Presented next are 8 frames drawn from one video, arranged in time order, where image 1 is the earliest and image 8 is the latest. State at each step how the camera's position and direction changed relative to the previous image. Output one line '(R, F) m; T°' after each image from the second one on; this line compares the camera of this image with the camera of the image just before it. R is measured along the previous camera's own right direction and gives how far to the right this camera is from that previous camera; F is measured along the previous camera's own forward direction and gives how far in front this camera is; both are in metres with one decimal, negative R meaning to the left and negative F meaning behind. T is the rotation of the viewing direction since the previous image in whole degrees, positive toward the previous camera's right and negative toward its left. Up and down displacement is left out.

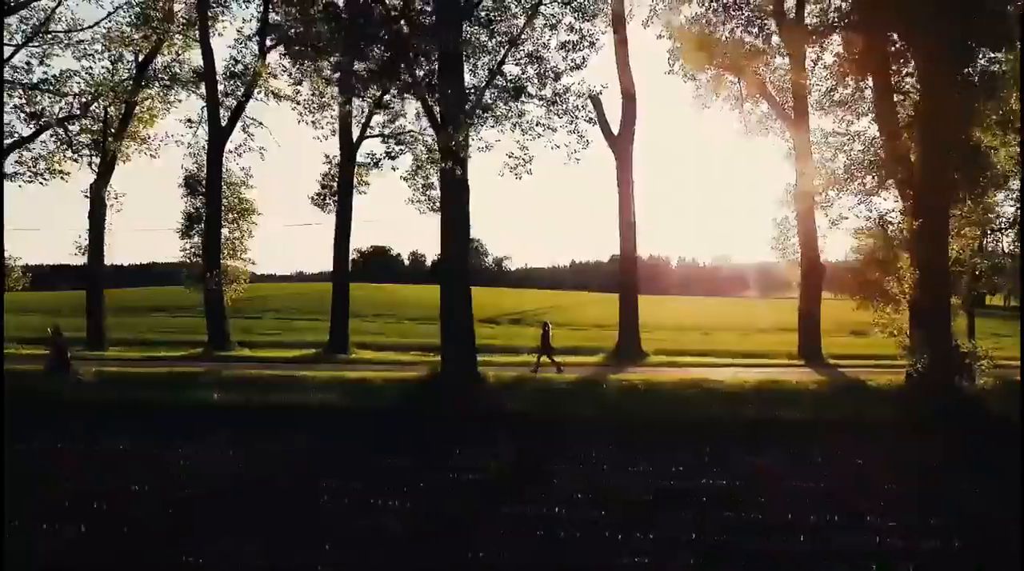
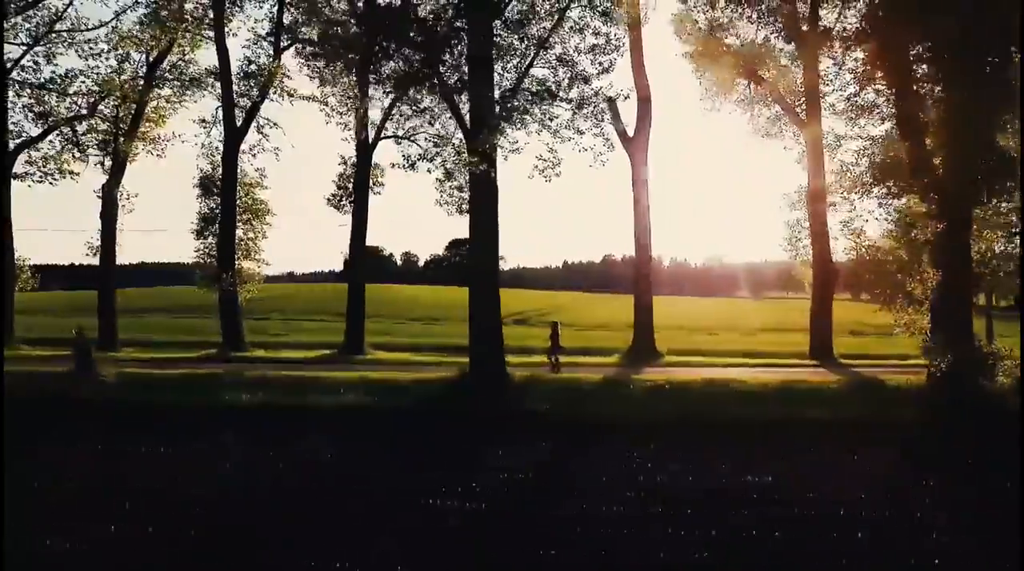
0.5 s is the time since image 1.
(-0.4, 0.0) m; +1°
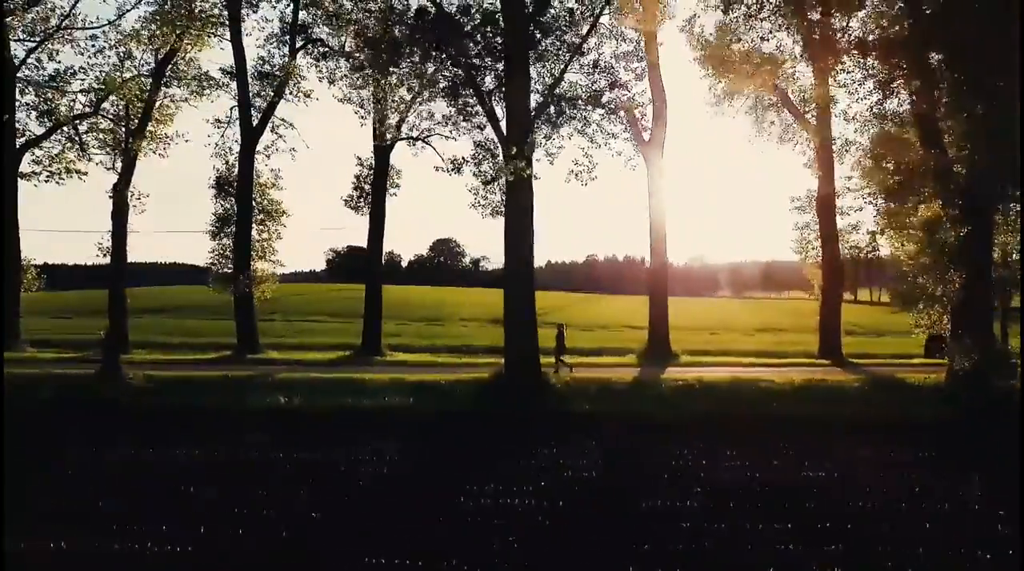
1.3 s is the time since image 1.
(-0.7, -0.1) m; +2°
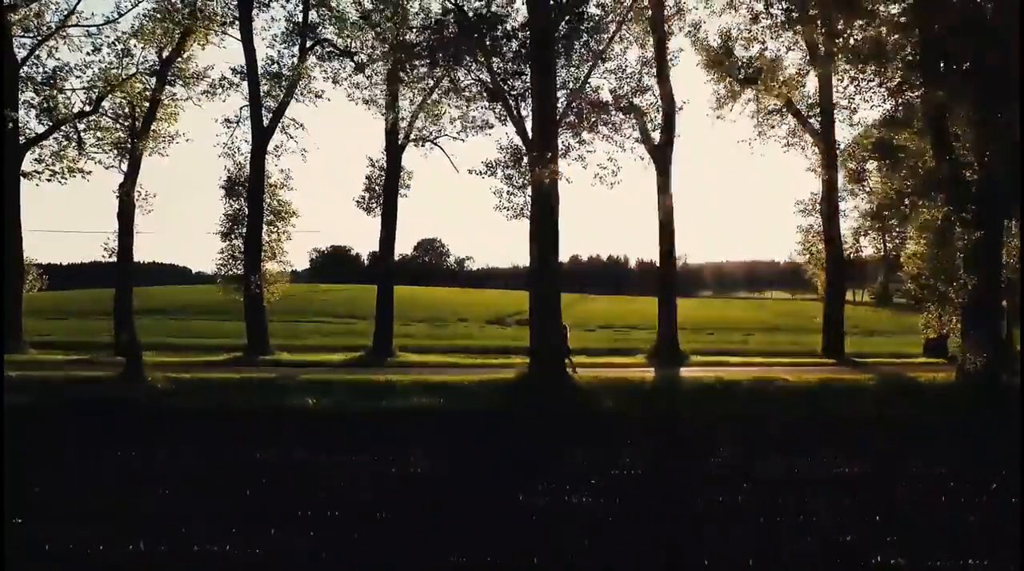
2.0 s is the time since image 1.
(-0.5, -0.1) m; +2°
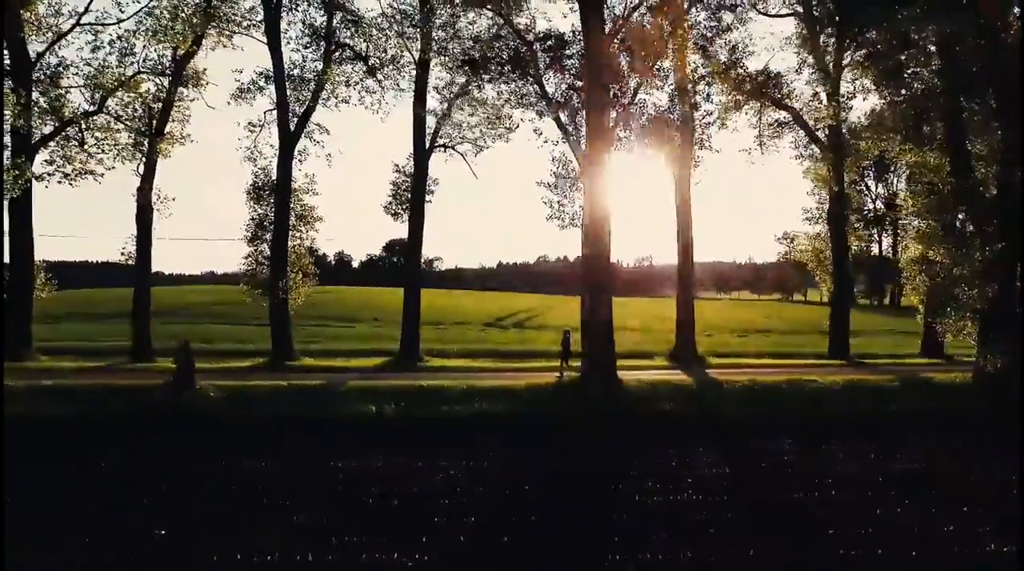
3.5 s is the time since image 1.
(-1.1, -0.1) m; +4°
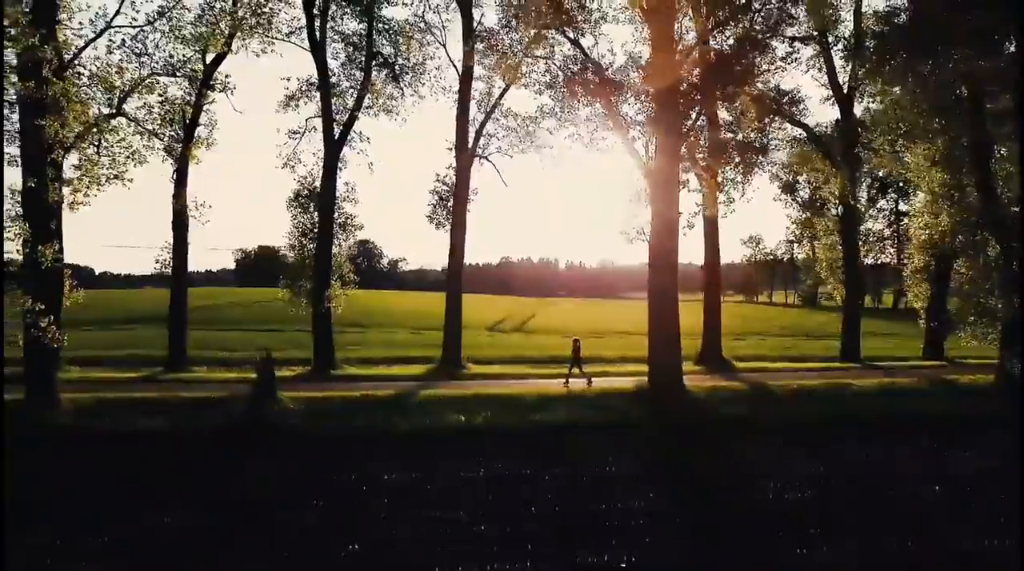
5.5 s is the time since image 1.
(-1.5, -0.1) m; +5°
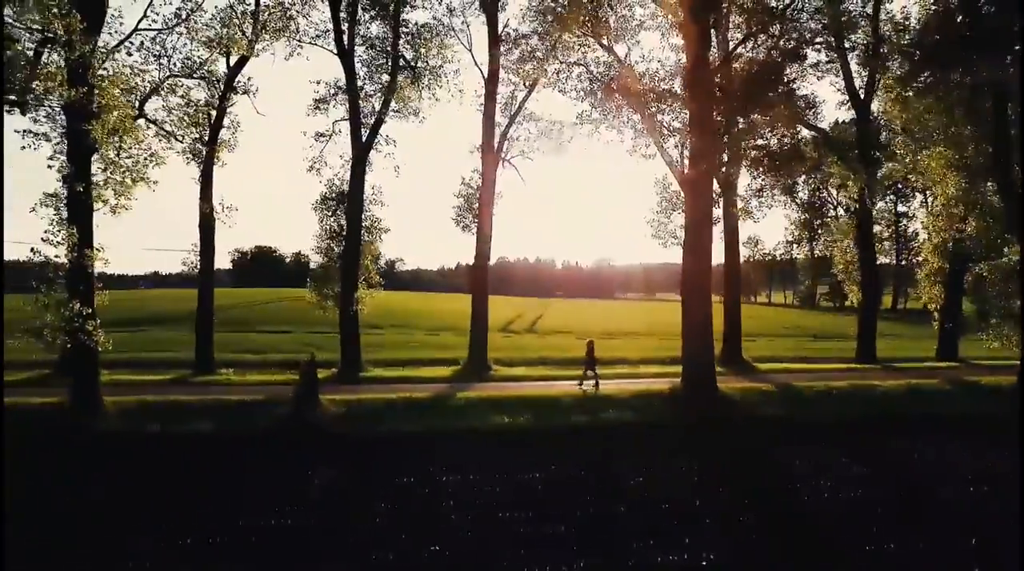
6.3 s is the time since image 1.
(-0.6, -0.1) m; +1°
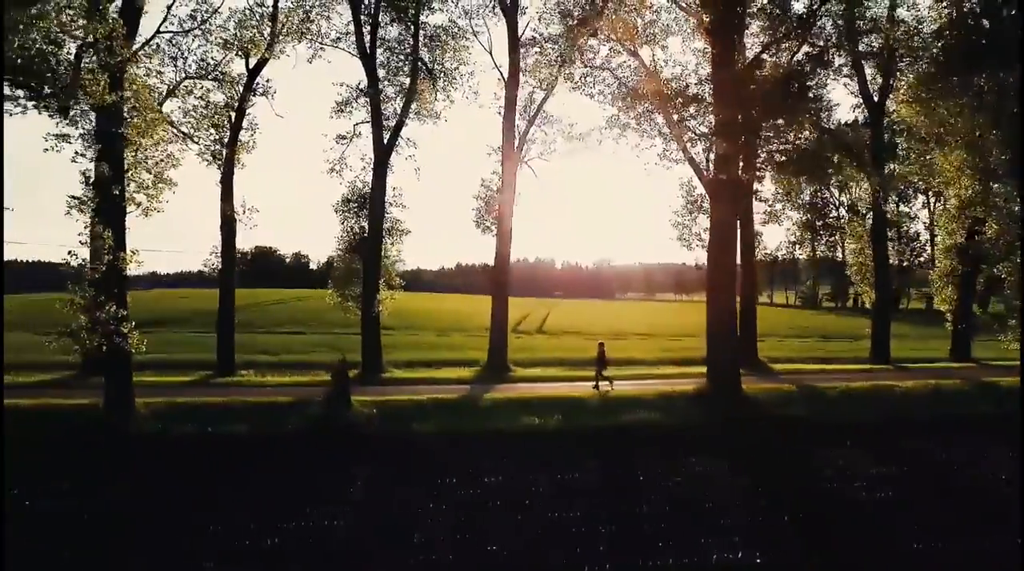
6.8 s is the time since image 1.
(-0.4, -0.1) m; +1°
